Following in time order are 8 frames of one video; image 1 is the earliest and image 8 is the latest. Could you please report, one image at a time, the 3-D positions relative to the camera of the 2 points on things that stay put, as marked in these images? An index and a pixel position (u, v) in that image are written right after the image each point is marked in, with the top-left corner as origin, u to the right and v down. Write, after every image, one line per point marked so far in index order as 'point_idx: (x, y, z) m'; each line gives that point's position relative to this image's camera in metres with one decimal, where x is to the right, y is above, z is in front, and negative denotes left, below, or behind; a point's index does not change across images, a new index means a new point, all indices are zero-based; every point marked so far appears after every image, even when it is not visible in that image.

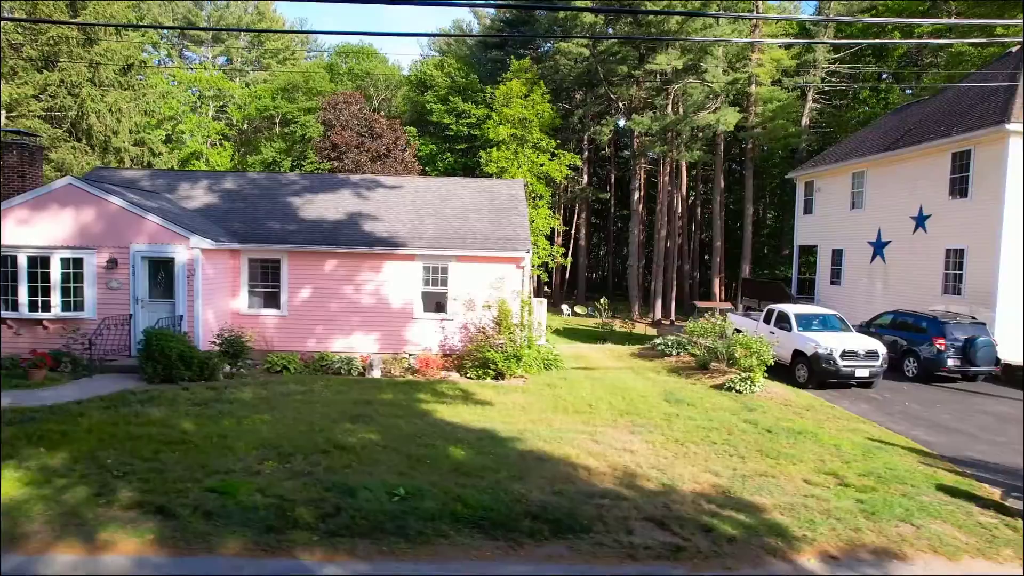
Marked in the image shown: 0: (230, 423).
0: (-3.2, -1.6, +9.1) m
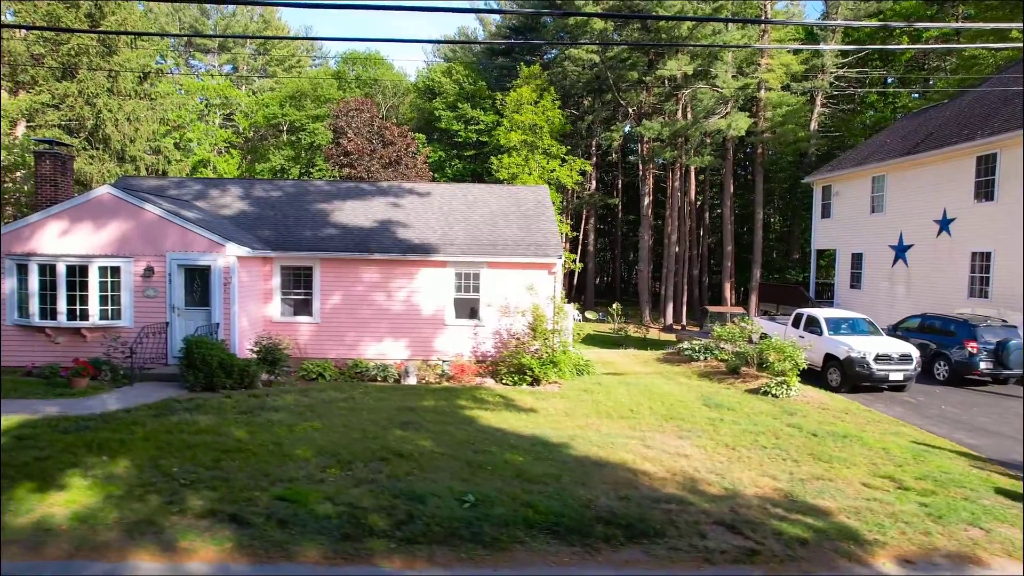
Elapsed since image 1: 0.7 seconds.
0: (-2.6, -1.7, +9.1) m
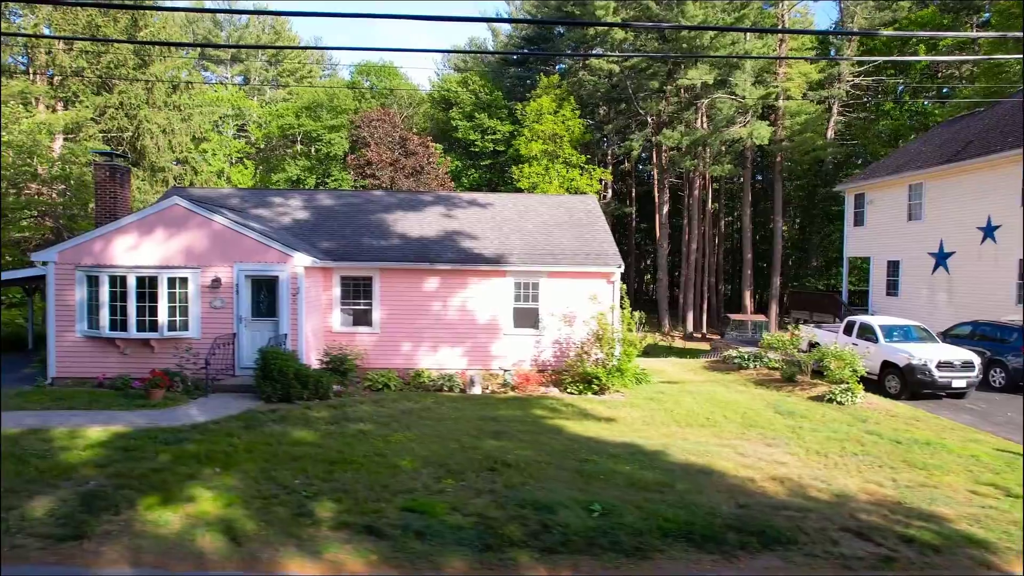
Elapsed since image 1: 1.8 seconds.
0: (-1.5, -1.8, +9.1) m
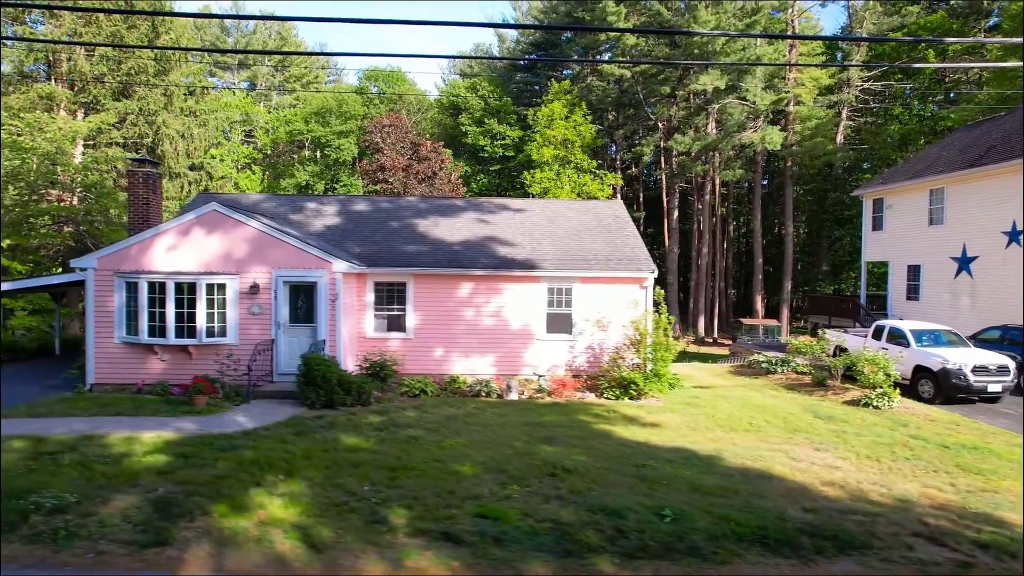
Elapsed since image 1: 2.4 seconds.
0: (-0.9, -1.8, +9.2) m
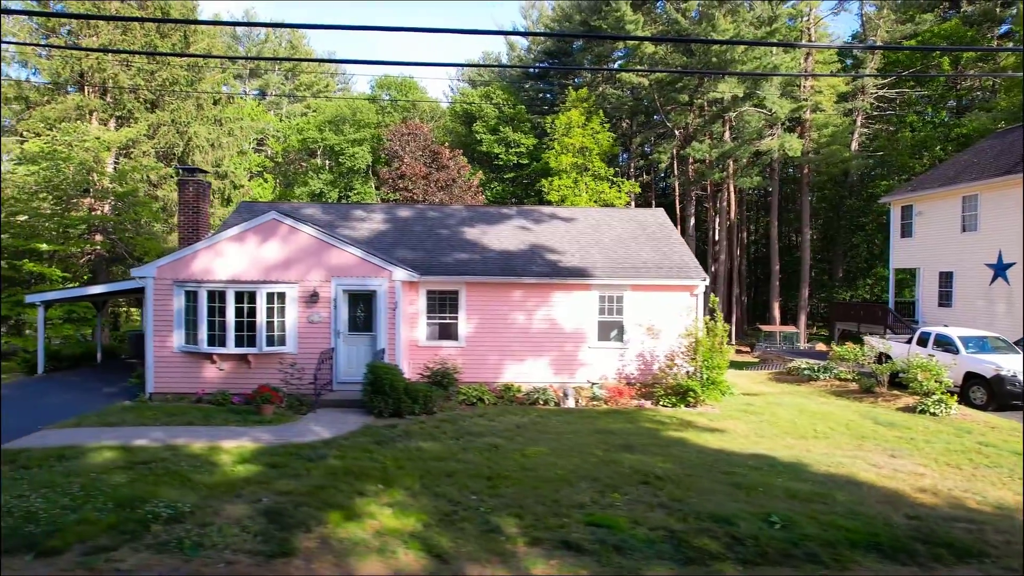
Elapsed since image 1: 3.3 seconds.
0: (+0.1, -1.9, +9.2) m
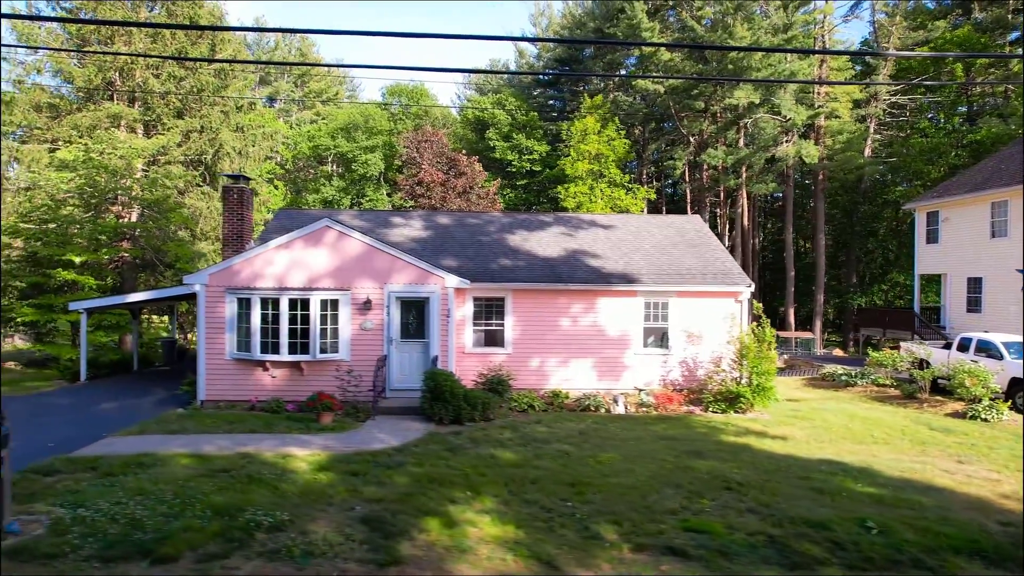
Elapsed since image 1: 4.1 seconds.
0: (+0.9, -2.0, +9.2) m
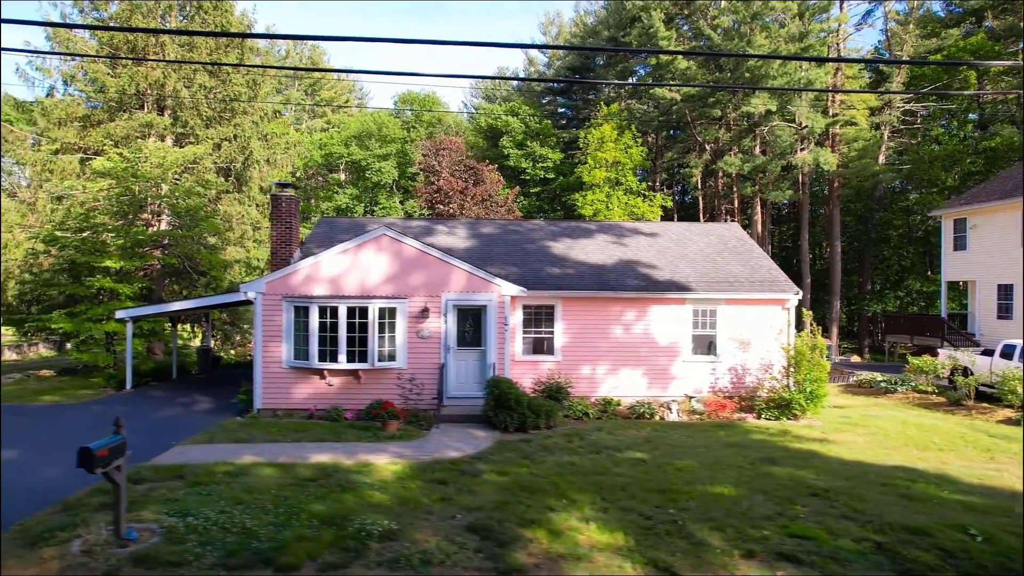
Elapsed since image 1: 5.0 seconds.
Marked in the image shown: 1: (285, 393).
0: (+1.8, -2.1, +9.2) m
1: (-3.6, -1.7, +12.5) m
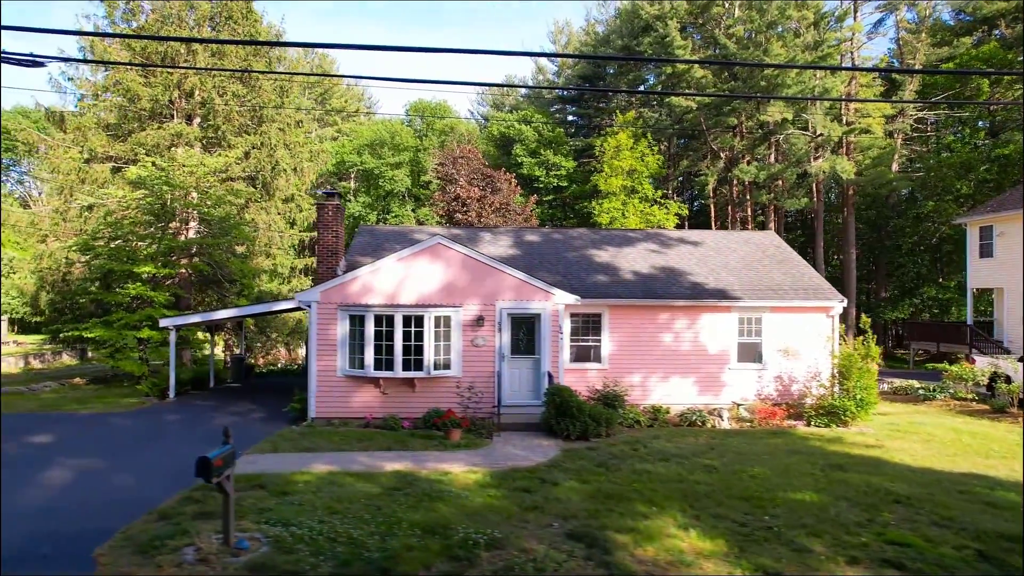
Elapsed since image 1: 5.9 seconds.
0: (+2.7, -2.2, +9.2) m
1: (-2.7, -1.8, +12.5) m
